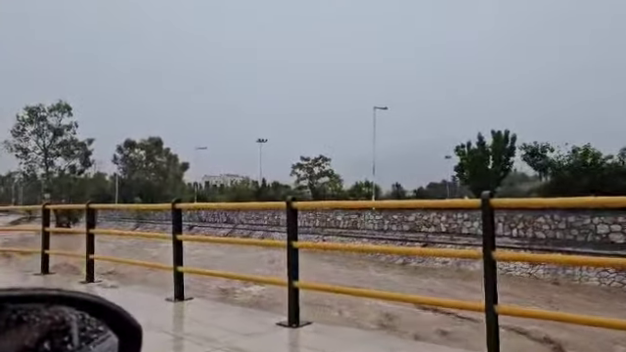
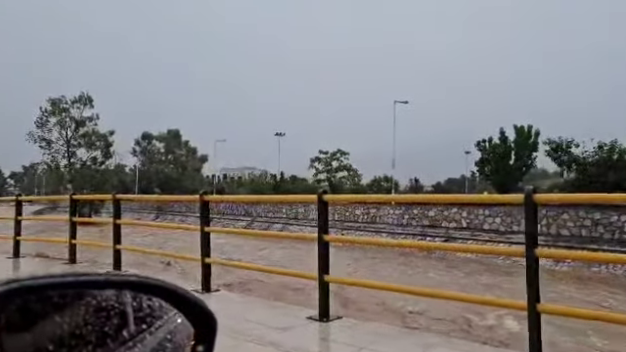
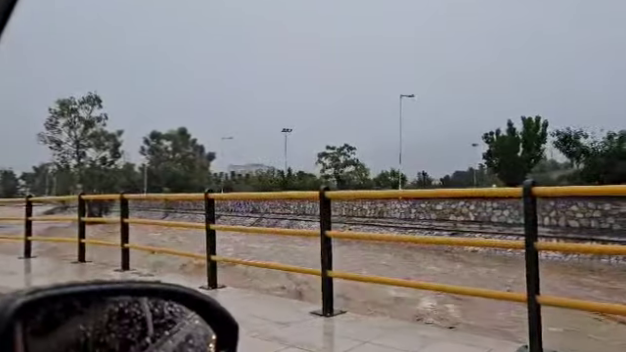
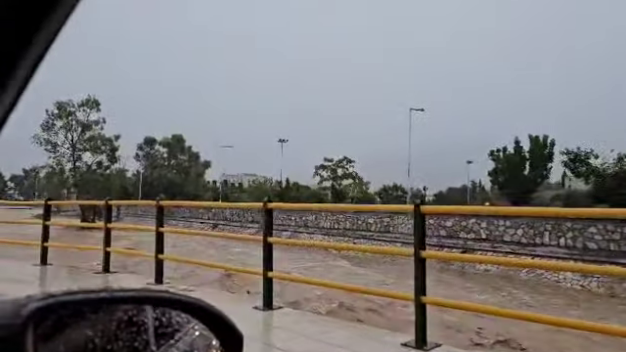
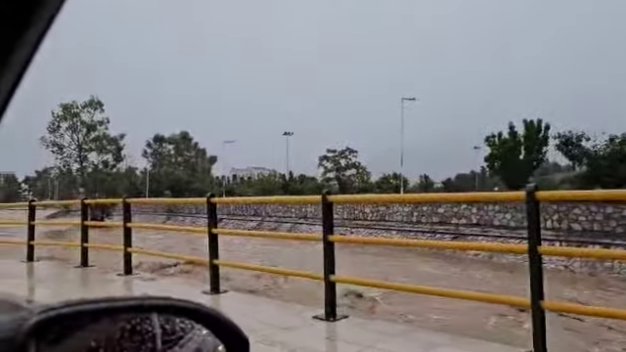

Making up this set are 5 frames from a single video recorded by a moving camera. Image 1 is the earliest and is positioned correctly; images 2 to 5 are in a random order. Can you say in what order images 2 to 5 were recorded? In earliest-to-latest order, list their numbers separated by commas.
5, 3, 2, 4
